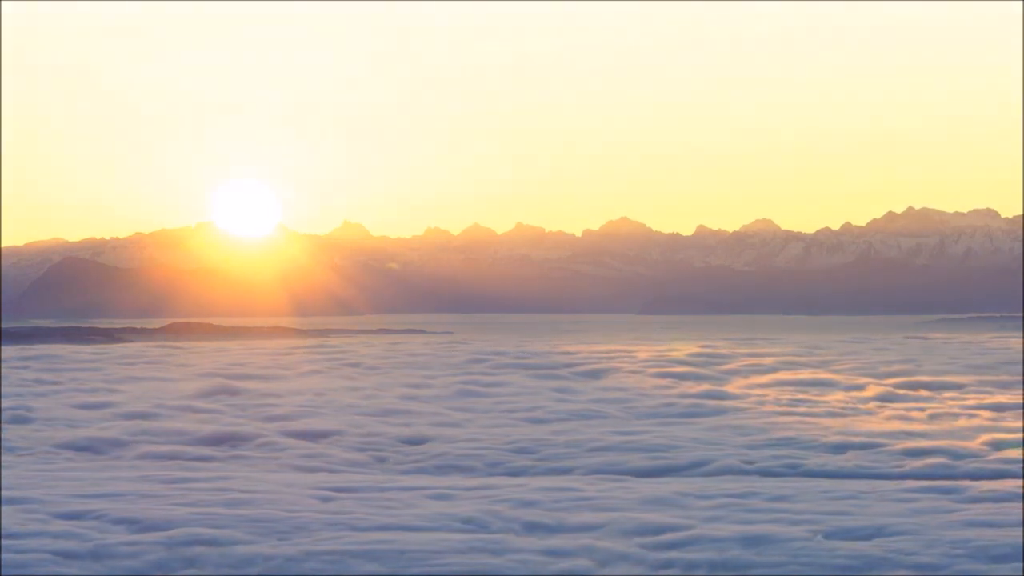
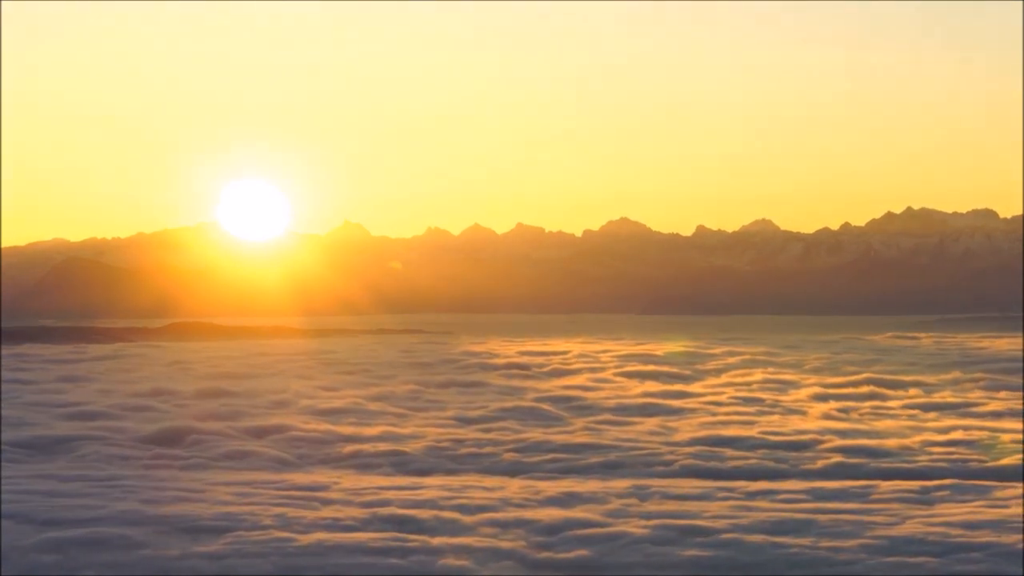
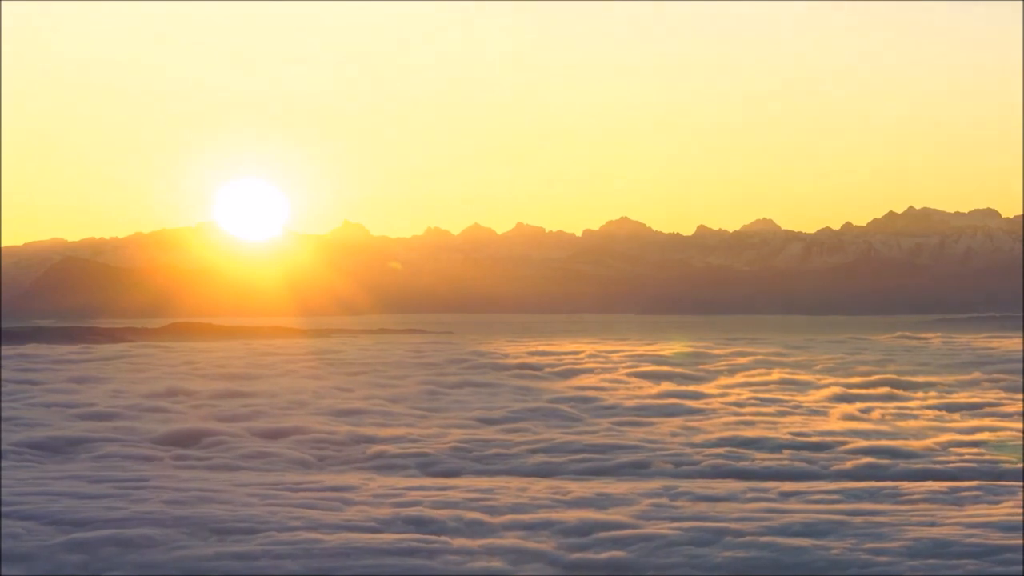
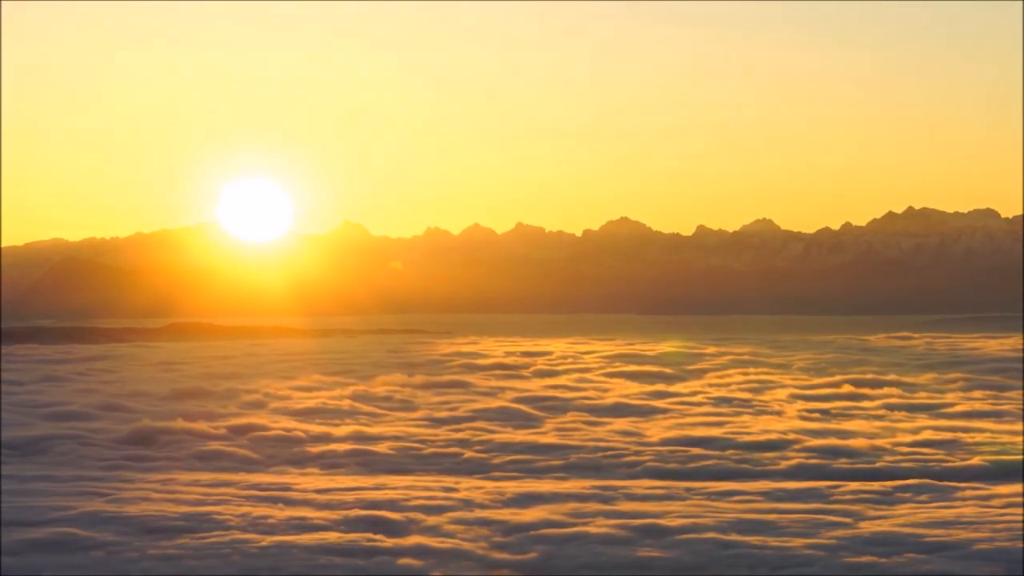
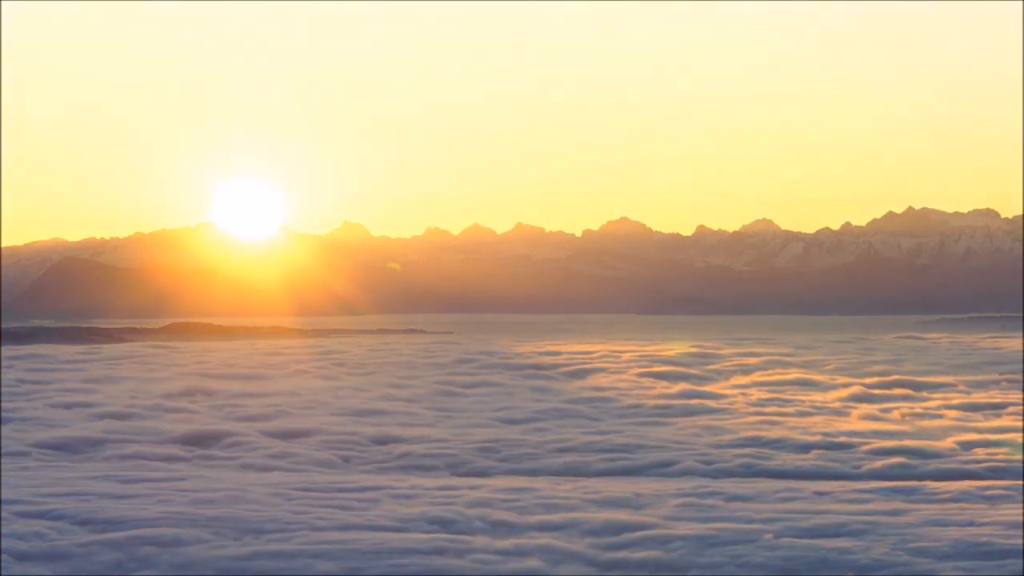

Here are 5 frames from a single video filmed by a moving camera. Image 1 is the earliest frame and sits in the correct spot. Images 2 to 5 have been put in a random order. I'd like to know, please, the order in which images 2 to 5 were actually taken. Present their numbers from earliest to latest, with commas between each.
5, 3, 2, 4
